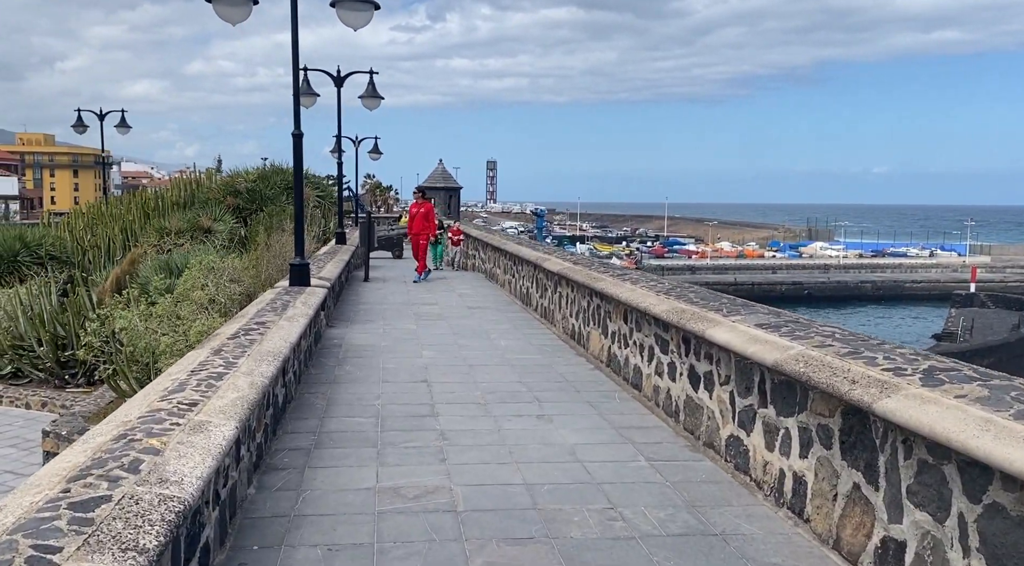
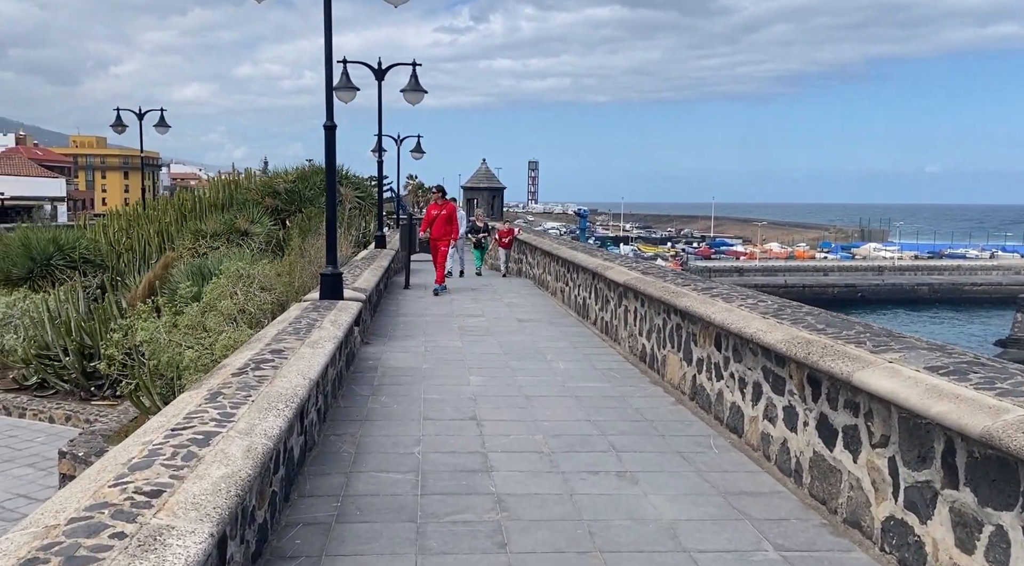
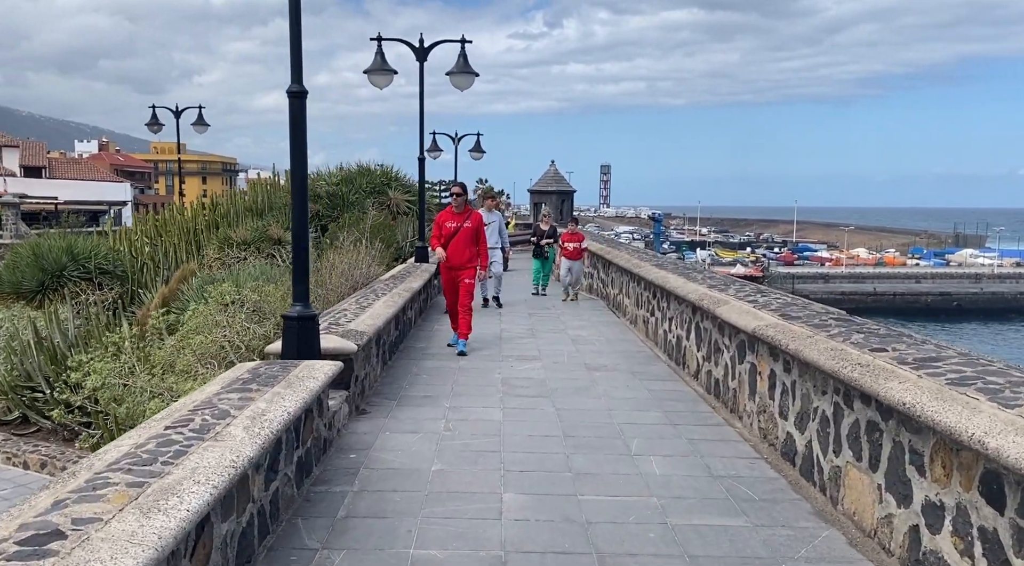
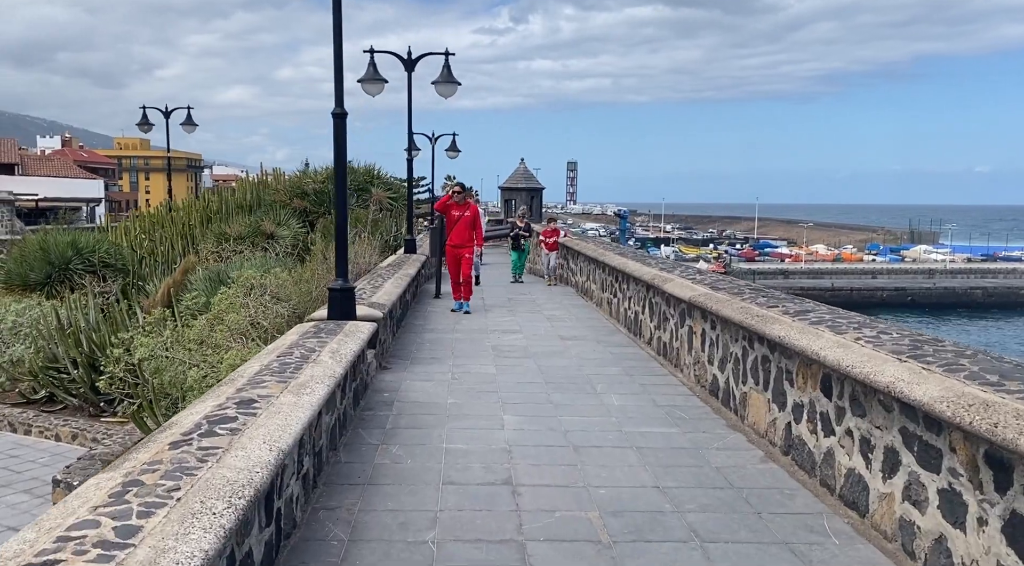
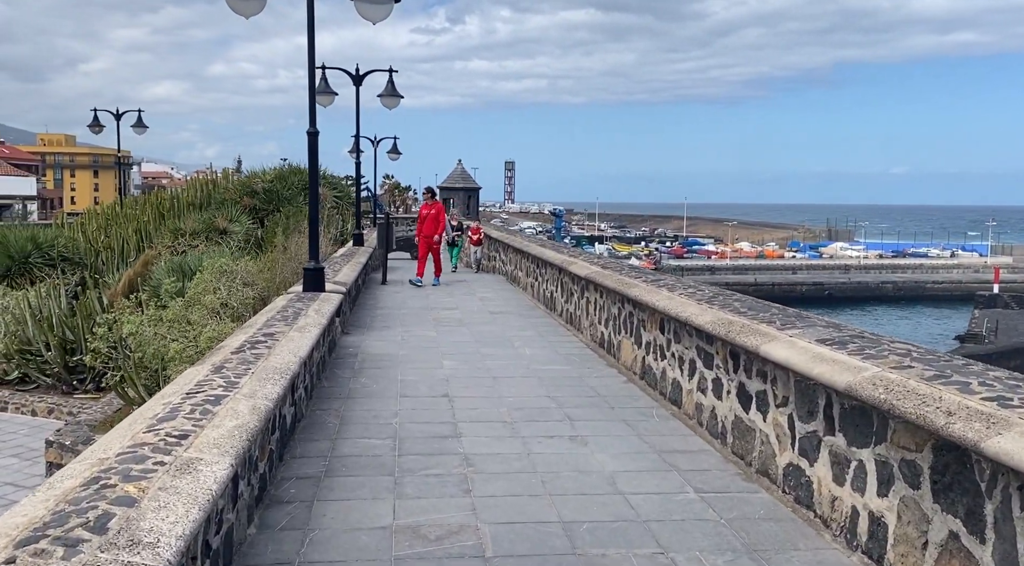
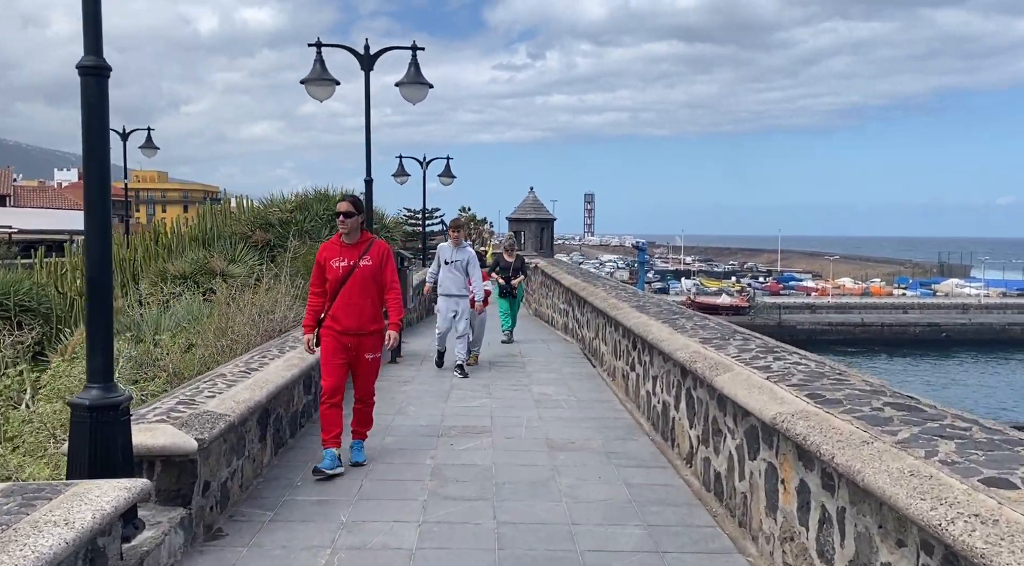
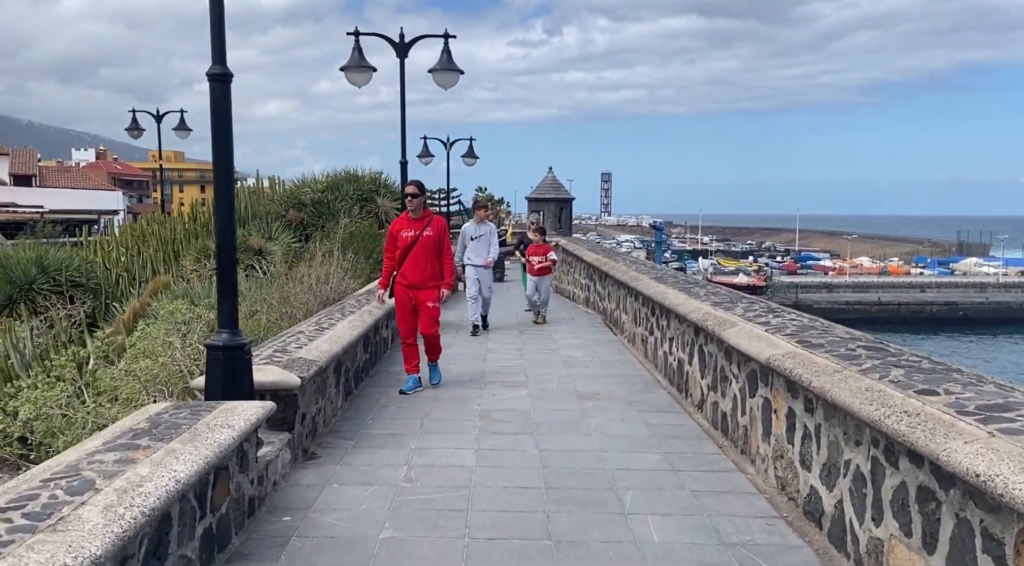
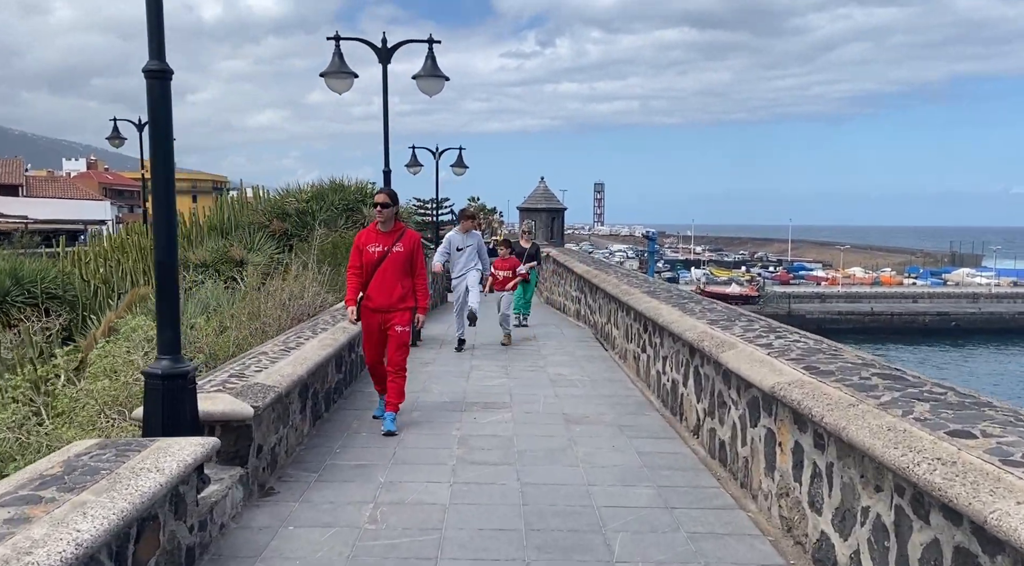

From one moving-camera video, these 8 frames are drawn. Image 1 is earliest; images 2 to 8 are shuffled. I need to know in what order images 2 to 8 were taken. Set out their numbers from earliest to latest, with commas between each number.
5, 2, 4, 3, 7, 8, 6
